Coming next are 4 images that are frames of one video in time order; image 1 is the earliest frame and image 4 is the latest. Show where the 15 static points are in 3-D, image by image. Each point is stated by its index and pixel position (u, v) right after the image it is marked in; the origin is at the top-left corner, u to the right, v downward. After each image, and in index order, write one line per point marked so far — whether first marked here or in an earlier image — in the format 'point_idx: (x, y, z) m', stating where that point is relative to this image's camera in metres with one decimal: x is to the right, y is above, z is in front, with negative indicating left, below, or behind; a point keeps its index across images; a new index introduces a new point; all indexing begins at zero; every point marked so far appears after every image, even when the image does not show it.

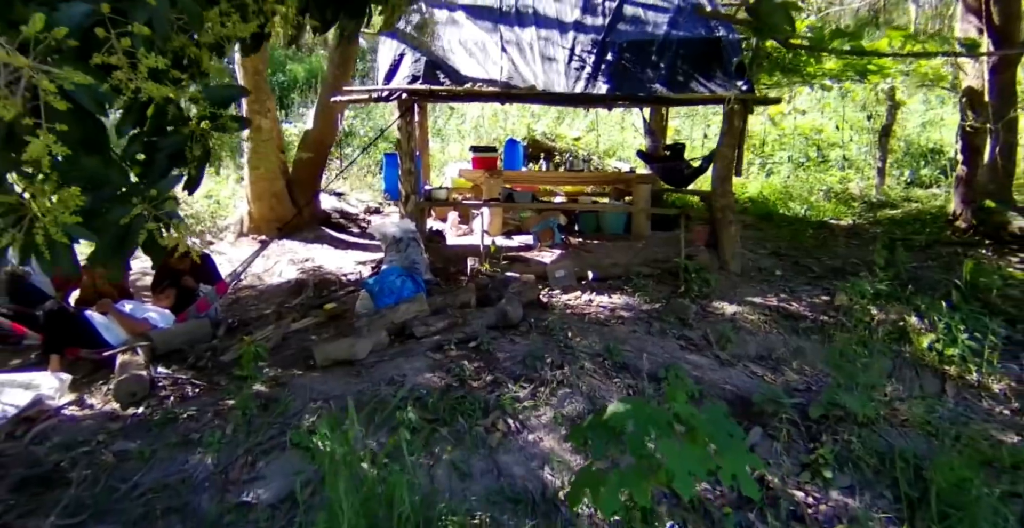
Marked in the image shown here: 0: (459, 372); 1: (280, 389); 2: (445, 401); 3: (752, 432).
0: (-0.2, -0.5, +2.8) m
1: (-0.9, -0.5, +2.8) m
2: (-0.2, -0.5, +2.6) m
3: (+1.0, -0.7, +2.7) m
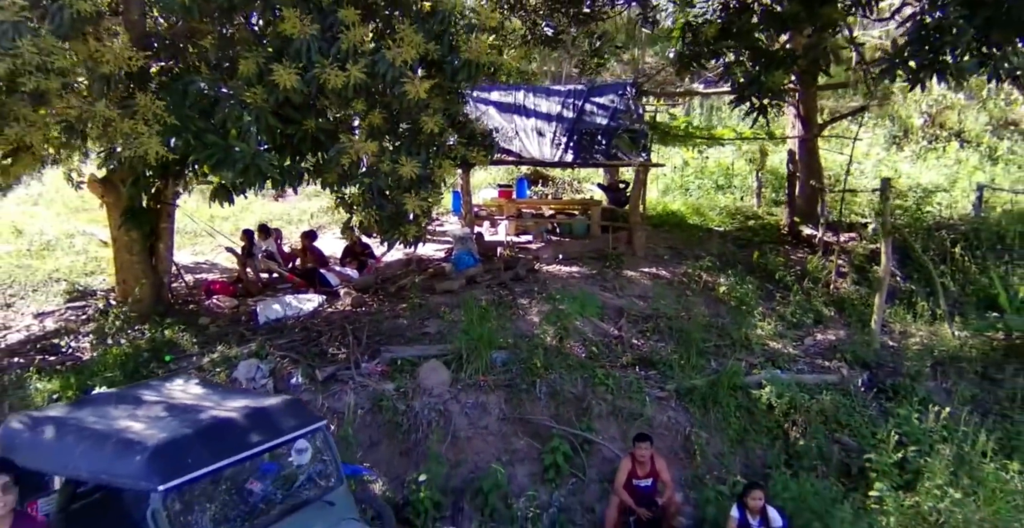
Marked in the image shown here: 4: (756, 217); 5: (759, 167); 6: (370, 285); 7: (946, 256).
0: (-0.1, -0.3, +6.5) m
1: (-0.8, -0.4, +6.4) m
2: (-0.2, -0.4, +6.2) m
3: (+1.0, -0.5, +6.3) m
4: (+3.5, +0.7, +9.5) m
5: (+3.8, +1.5, +10.3) m
6: (-1.5, -0.2, +6.9) m
7: (+5.1, +0.1, +7.9) m
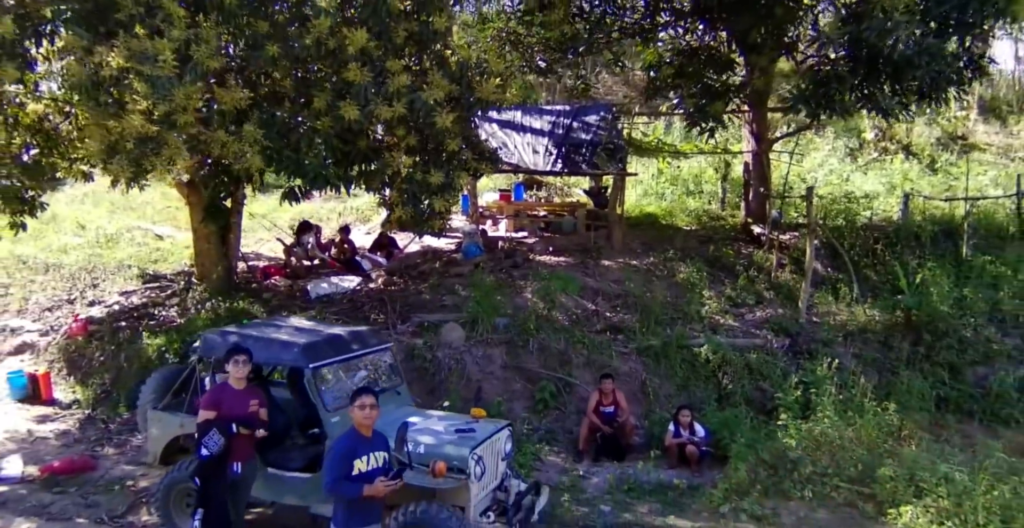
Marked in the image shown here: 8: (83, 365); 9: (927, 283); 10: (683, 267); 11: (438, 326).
0: (-0.1, -0.2, +8.1) m
1: (-0.8, -0.2, +8.1) m
2: (-0.2, -0.2, +7.9) m
3: (+1.0, -0.4, +8.0) m
4: (+3.5, +0.8, +11.2) m
5: (+3.8, +1.6, +12.0) m
6: (-1.5, -0.1, +8.5) m
7: (+5.1, +0.2, +9.5) m
8: (-4.6, -1.1, +7.2) m
9: (+5.3, -0.3, +8.5) m
10: (+2.3, 0.0, +9.0) m
11: (-0.8, -0.7, +7.0) m
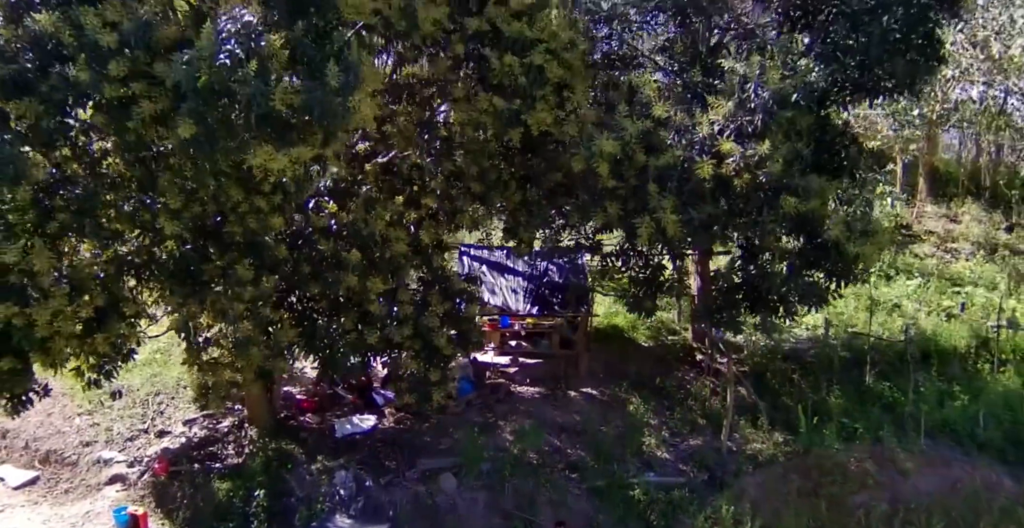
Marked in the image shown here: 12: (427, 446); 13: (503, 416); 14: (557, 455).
0: (-0.4, -2.4, +10.3) m
1: (-1.1, -2.4, +10.3) m
2: (-0.4, -2.5, +10.1) m
3: (+0.8, -2.6, +10.2) m
4: (+3.2, -1.4, +13.4) m
5: (+3.5, -0.6, +14.1) m
6: (-1.8, -2.3, +10.8) m
7: (+4.9, -2.0, +11.7) m
8: (-4.9, -3.3, +9.4) m
9: (+5.0, -2.5, +10.7) m
10: (+2.0, -2.3, +11.2) m
11: (-1.0, -2.9, +9.3) m
12: (-1.3, -2.7, +9.8) m
13: (-0.1, -2.4, +10.5) m
14: (+0.7, -2.8, +9.8) m
